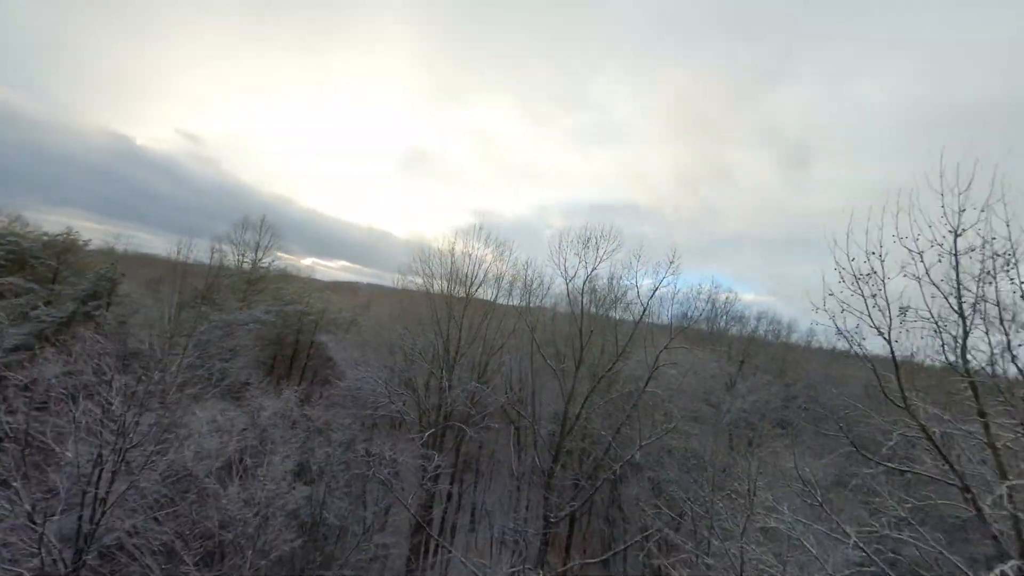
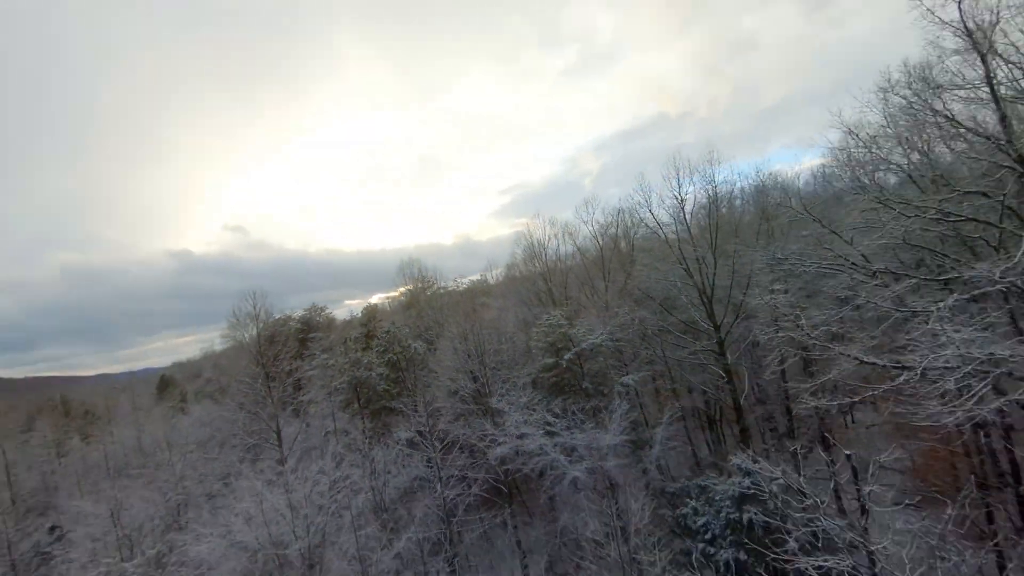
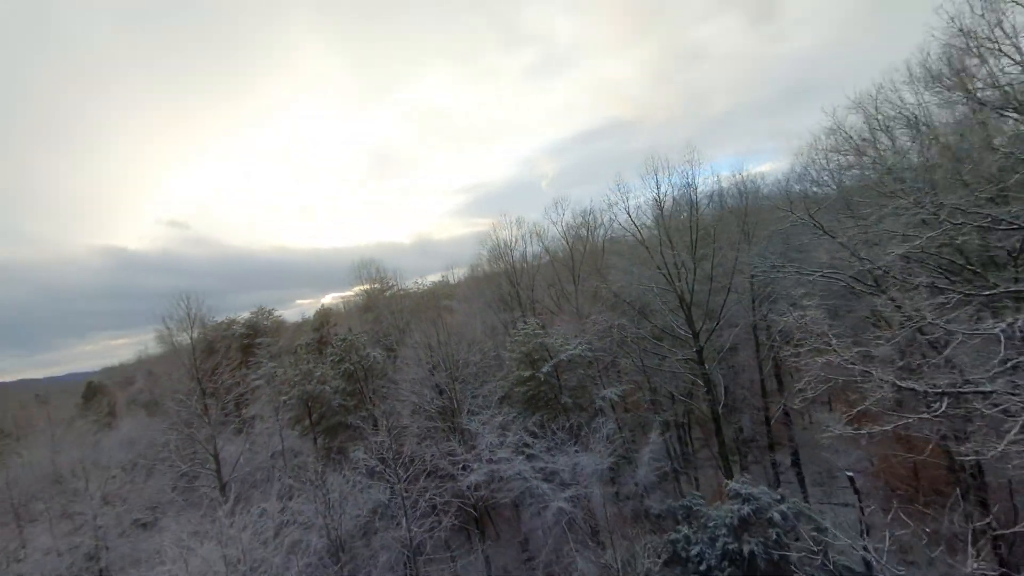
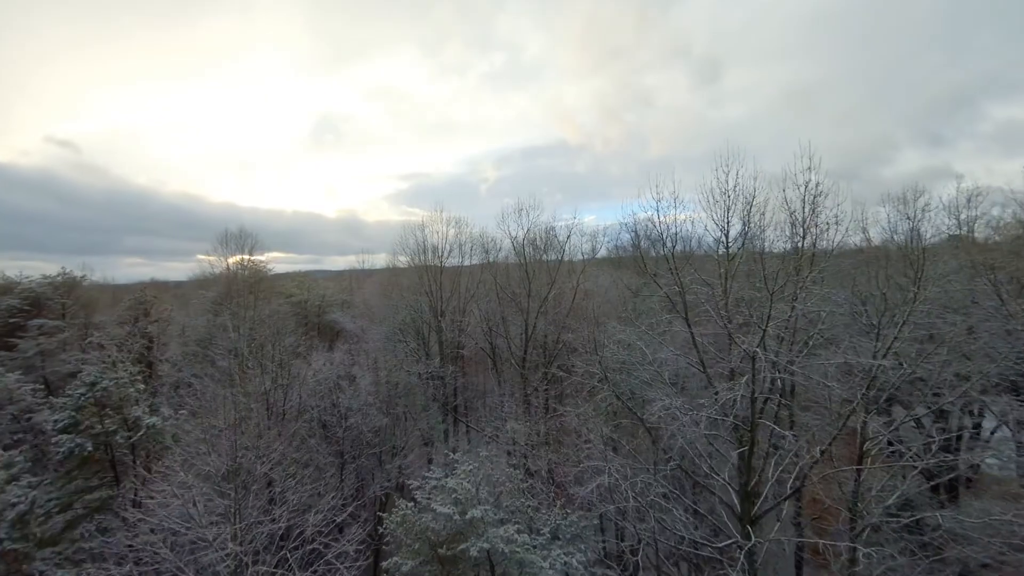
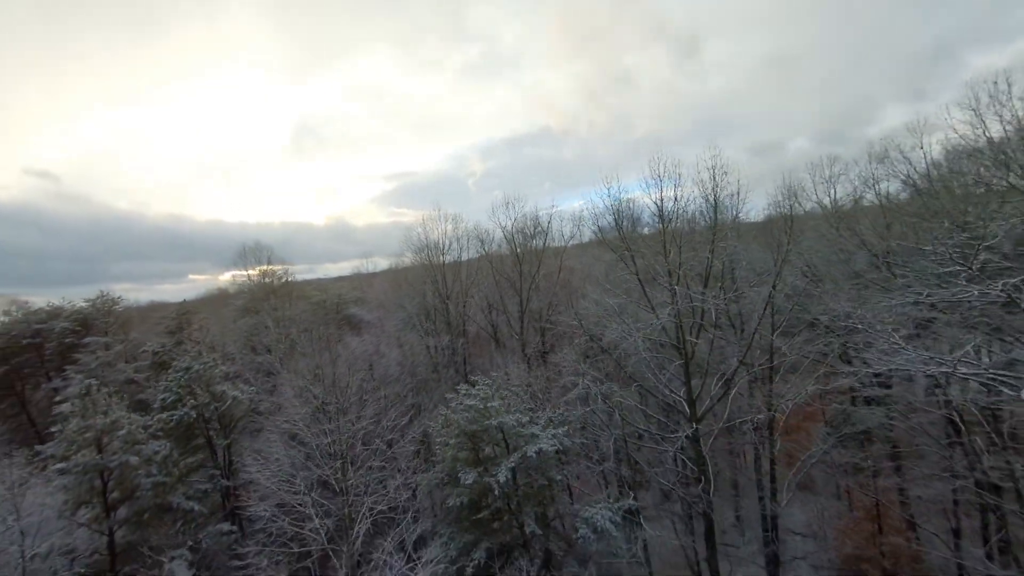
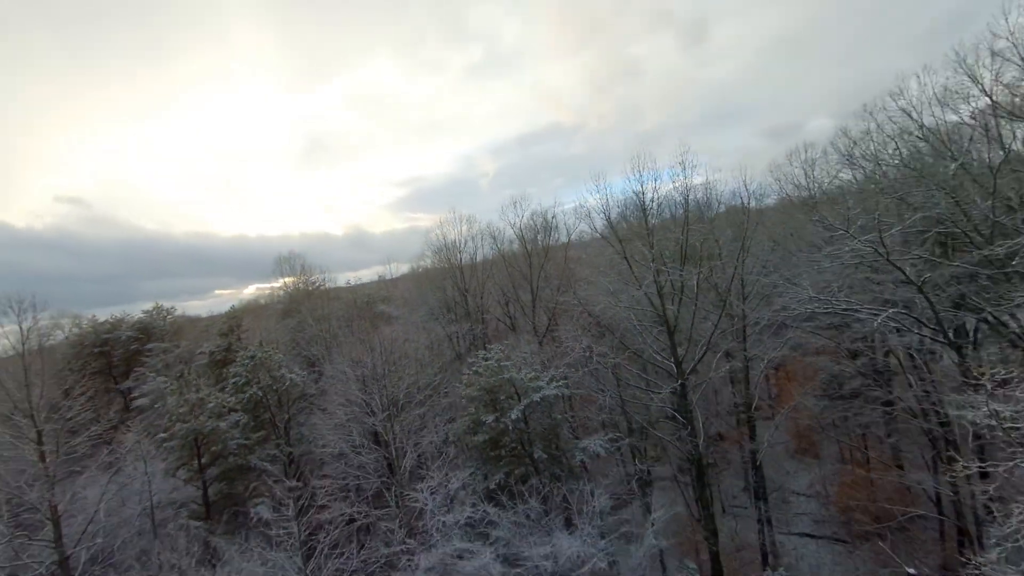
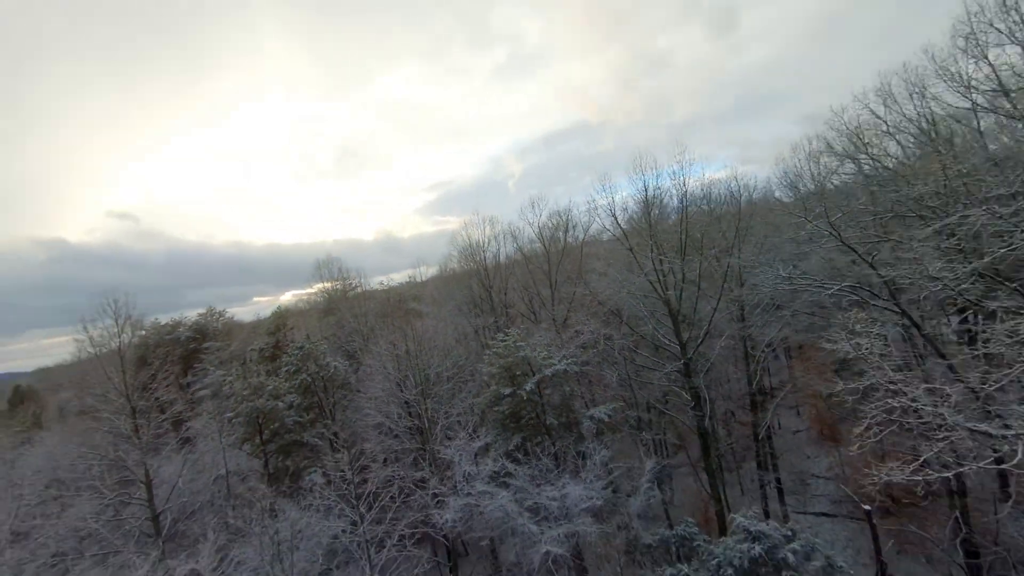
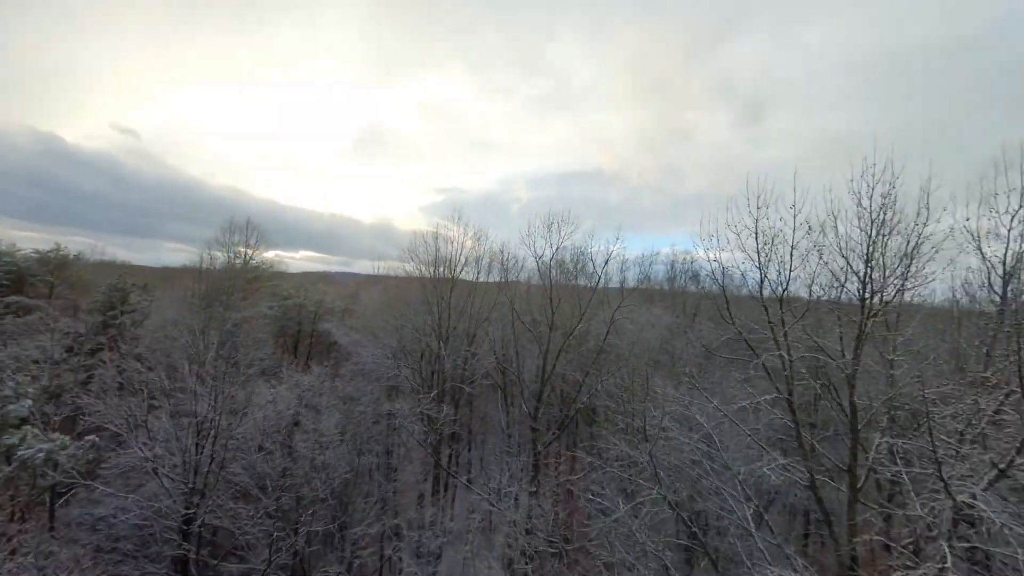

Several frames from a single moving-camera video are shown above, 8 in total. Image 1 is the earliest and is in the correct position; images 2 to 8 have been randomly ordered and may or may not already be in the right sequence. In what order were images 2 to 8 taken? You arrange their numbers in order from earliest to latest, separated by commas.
8, 4, 5, 6, 7, 3, 2
